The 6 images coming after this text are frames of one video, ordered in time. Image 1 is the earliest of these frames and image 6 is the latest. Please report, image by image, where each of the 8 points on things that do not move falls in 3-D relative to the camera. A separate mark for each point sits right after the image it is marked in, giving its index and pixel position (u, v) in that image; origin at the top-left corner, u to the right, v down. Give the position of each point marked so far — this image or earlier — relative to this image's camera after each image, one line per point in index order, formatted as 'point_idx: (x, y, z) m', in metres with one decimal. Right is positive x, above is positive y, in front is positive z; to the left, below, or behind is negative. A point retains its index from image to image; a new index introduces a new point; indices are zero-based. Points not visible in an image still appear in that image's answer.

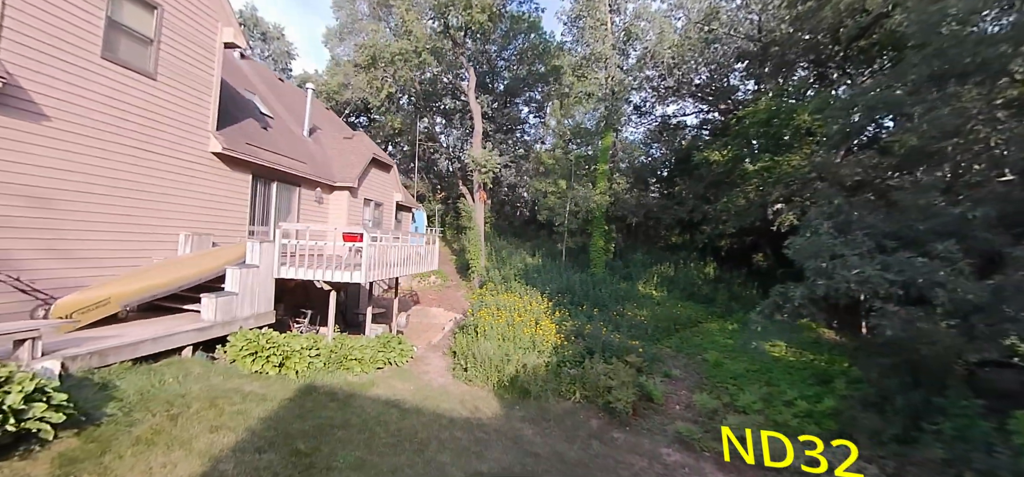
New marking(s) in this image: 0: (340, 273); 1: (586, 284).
0: (-3.2, -0.6, +7.1) m
1: (+2.7, -1.6, +13.9) m
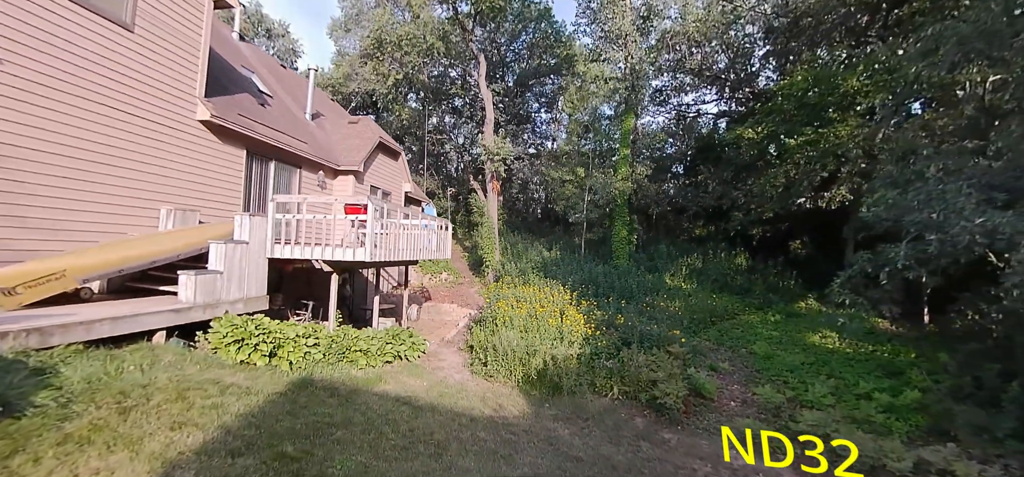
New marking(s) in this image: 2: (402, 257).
0: (-2.8, -0.2, +6.2) m
1: (+3.3, -1.2, +12.9) m
2: (-2.4, -0.3, +8.4) m
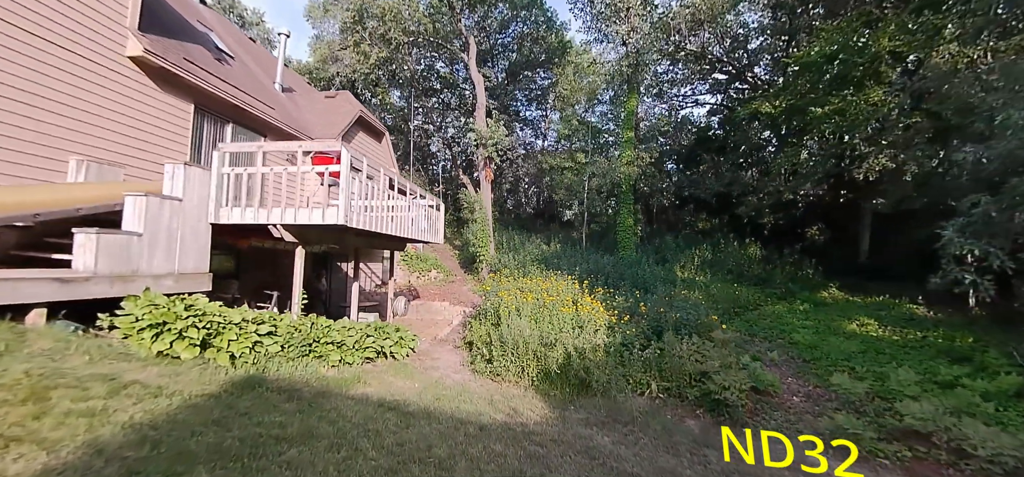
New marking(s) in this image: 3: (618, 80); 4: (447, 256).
0: (-2.6, +0.3, +4.9) m
1: (+3.2, -0.8, +11.7) m
2: (-2.3, +0.2, +7.0) m
3: (+4.3, +6.7, +15.5) m
4: (-3.0, -0.8, +17.5) m
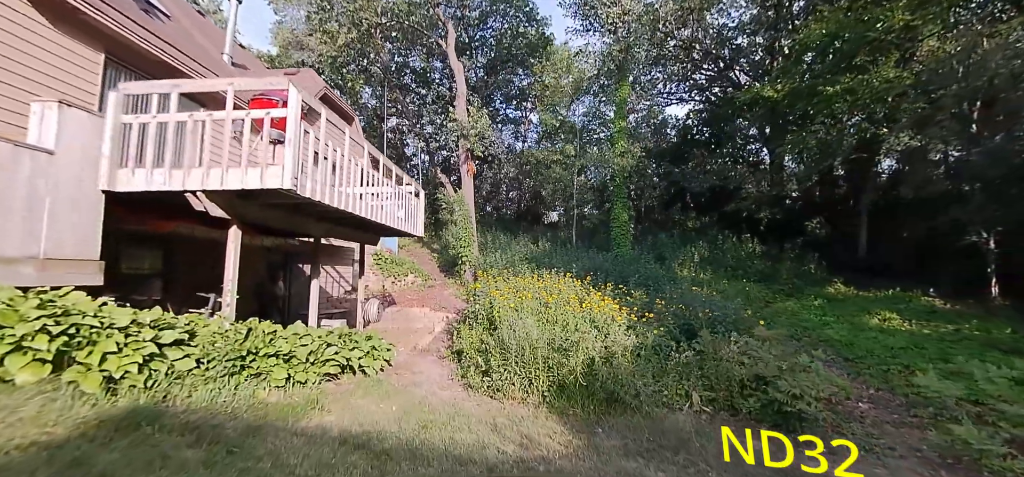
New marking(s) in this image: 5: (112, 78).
0: (-2.5, +0.6, +3.5) m
1: (+2.9, -0.7, +10.7) m
2: (-2.3, +0.4, +5.7) m
3: (+3.6, +6.8, +14.7) m
4: (-3.6, -0.9, +16.1) m
5: (-5.5, +2.2, +5.3) m
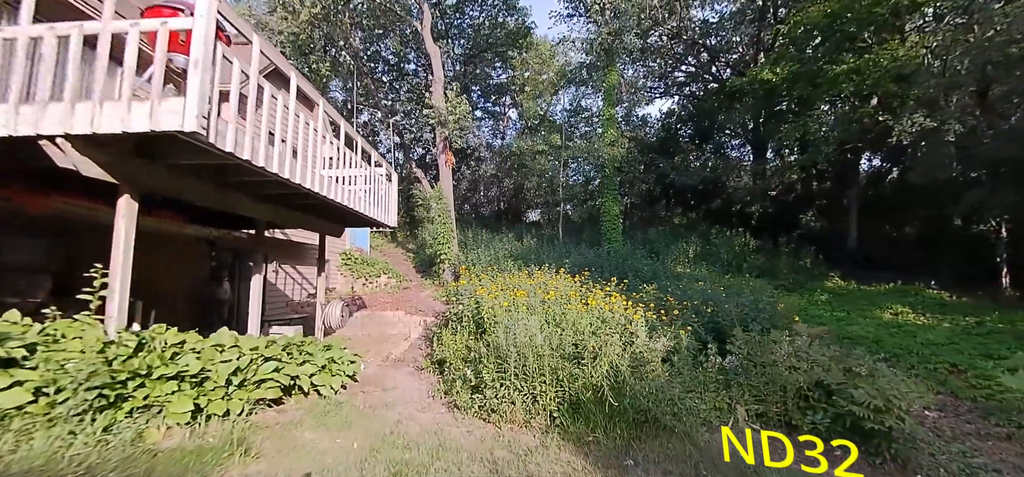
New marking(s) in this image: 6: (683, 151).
0: (-2.5, +0.8, +2.4) m
1: (+2.5, -0.5, +9.9) m
2: (-2.4, +0.5, +4.6) m
3: (+2.9, +6.9, +14.0) m
4: (-4.3, -0.9, +14.8) m
5: (-5.6, +2.4, +4.0) m
6: (+6.8, +3.5, +15.3) m
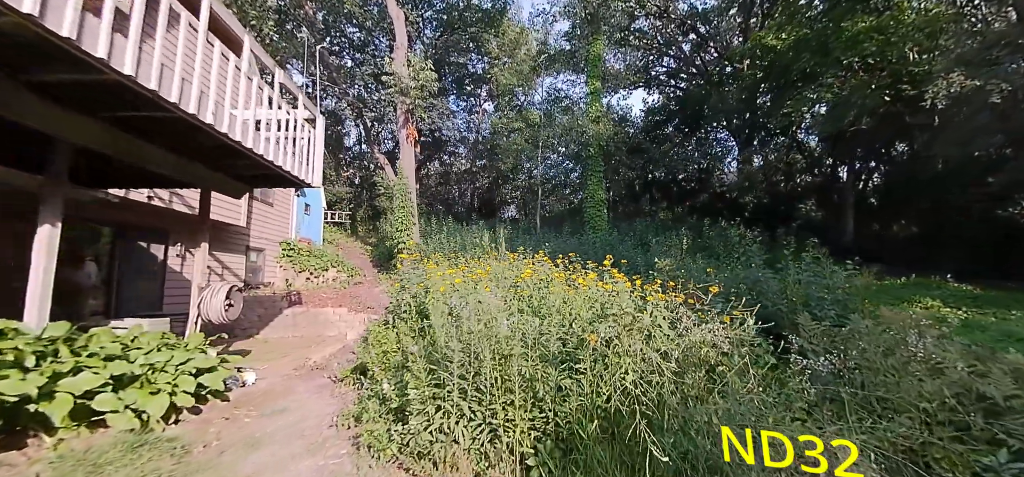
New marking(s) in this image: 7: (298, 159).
0: (-2.7, +1.3, +0.8) m
1: (+1.8, -0.2, +8.5) m
2: (-2.8, +1.0, +3.0) m
3: (+2.1, +7.1, +12.8) m
4: (-5.3, -0.5, +13.0) m
5: (-5.9, +2.9, +2.2) m
6: (+5.8, +3.6, +14.2) m
7: (-2.9, +1.0, +4.9) m
